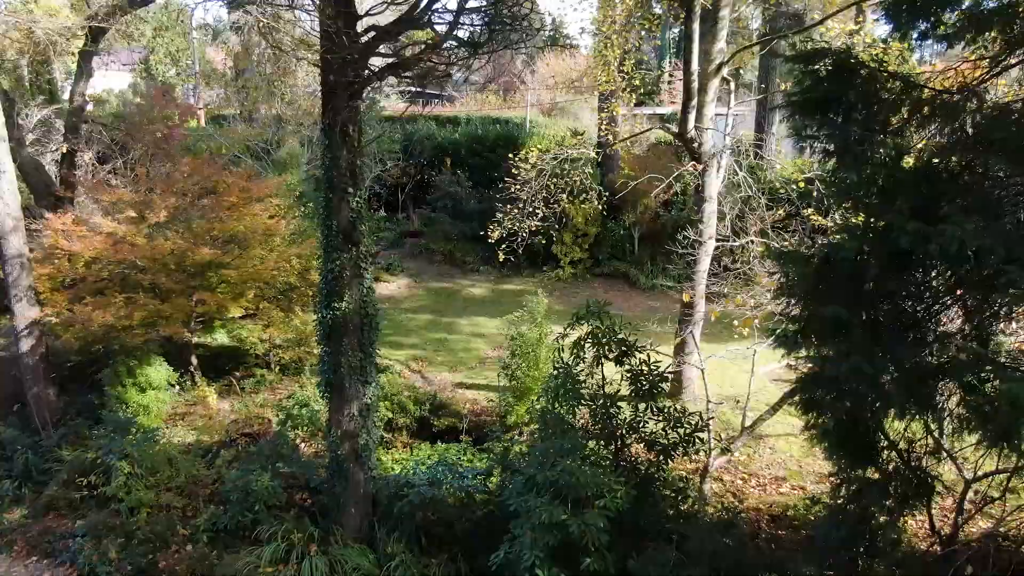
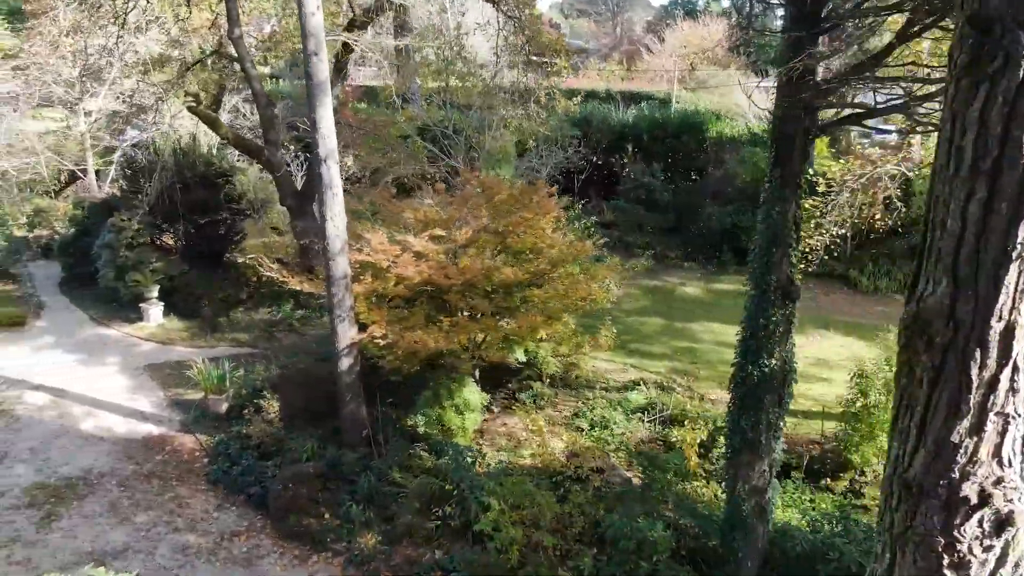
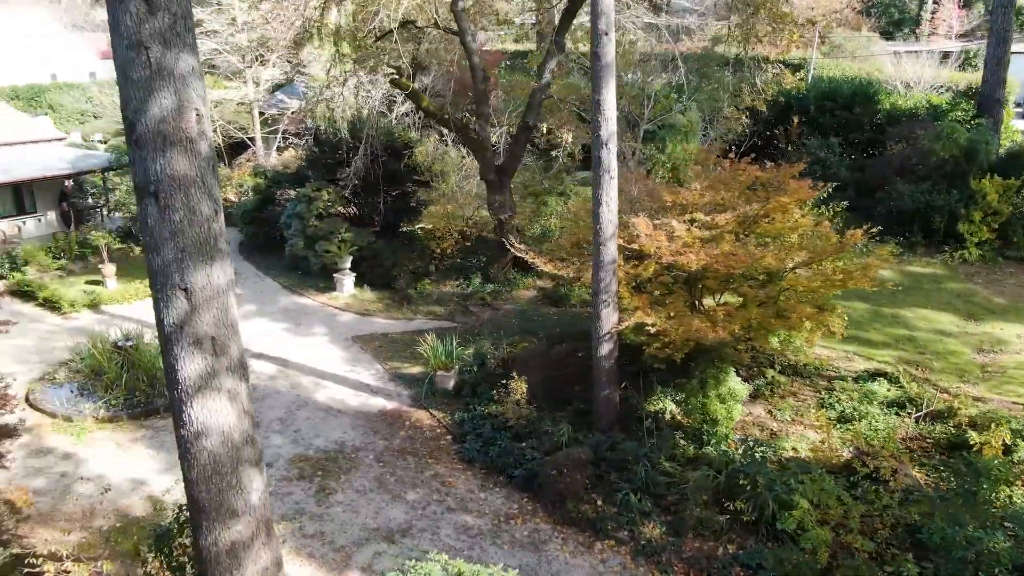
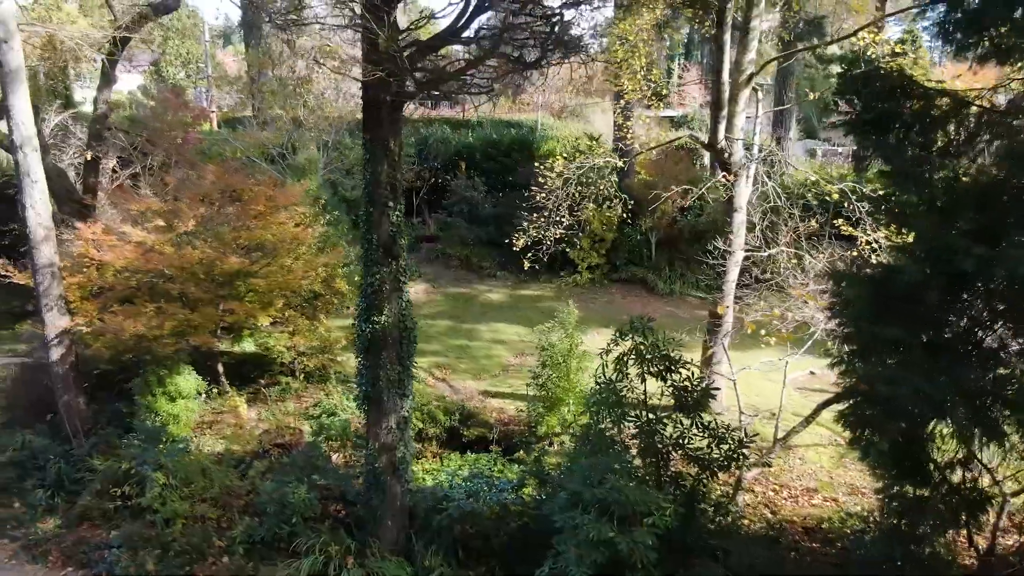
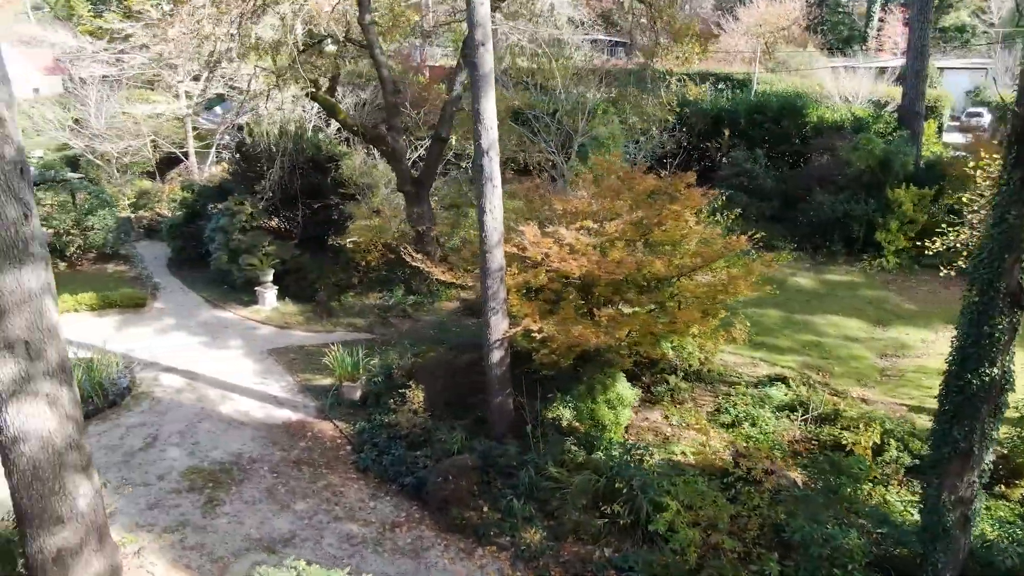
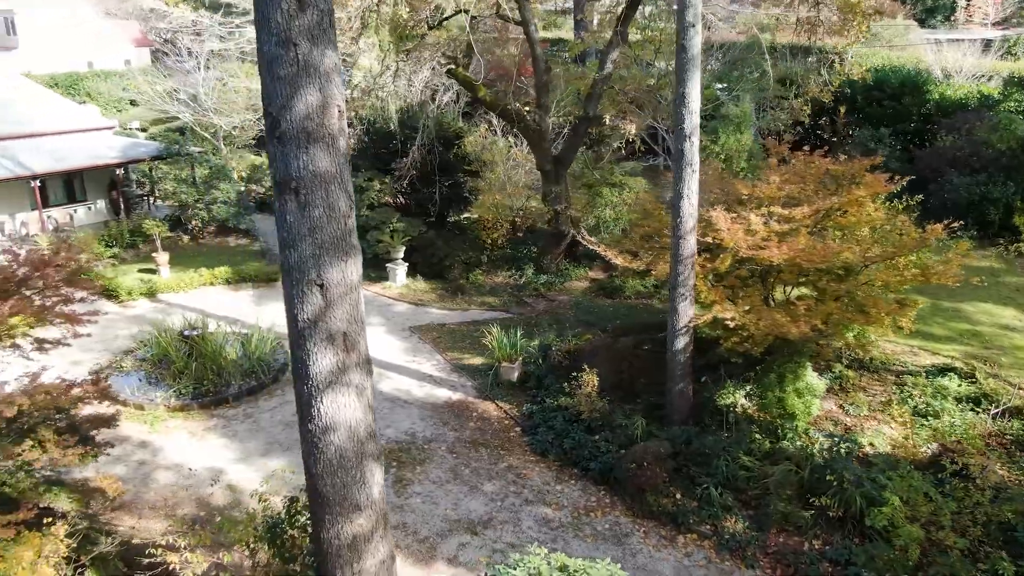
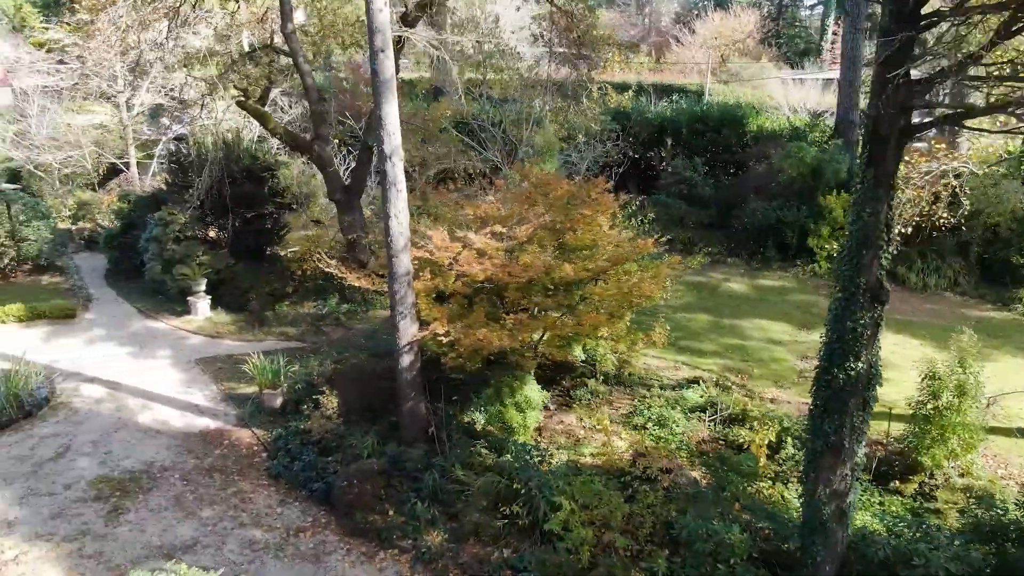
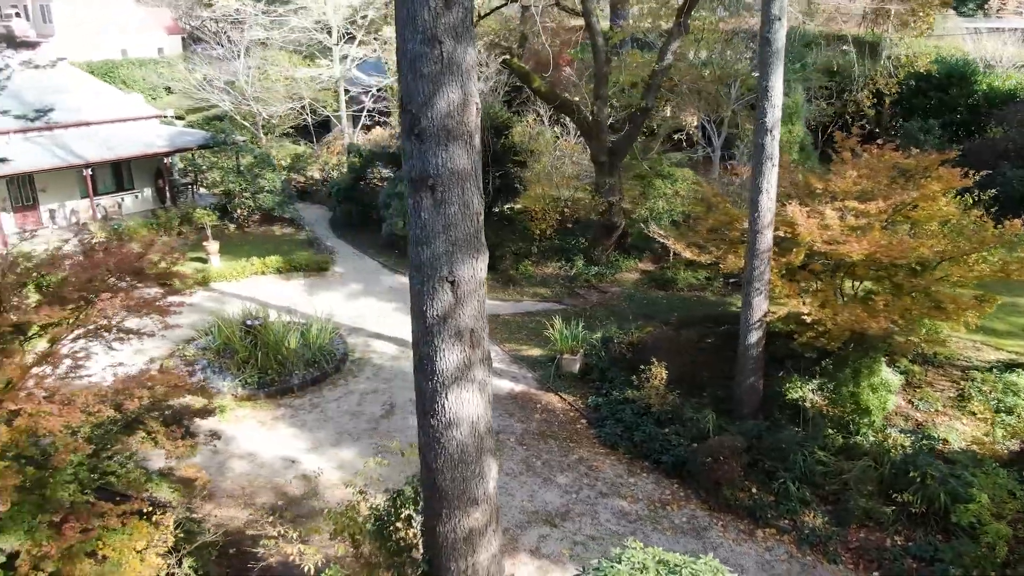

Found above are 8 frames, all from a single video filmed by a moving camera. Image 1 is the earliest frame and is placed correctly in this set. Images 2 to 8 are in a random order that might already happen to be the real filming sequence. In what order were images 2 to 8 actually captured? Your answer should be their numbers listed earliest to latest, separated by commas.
4, 2, 7, 5, 3, 6, 8
